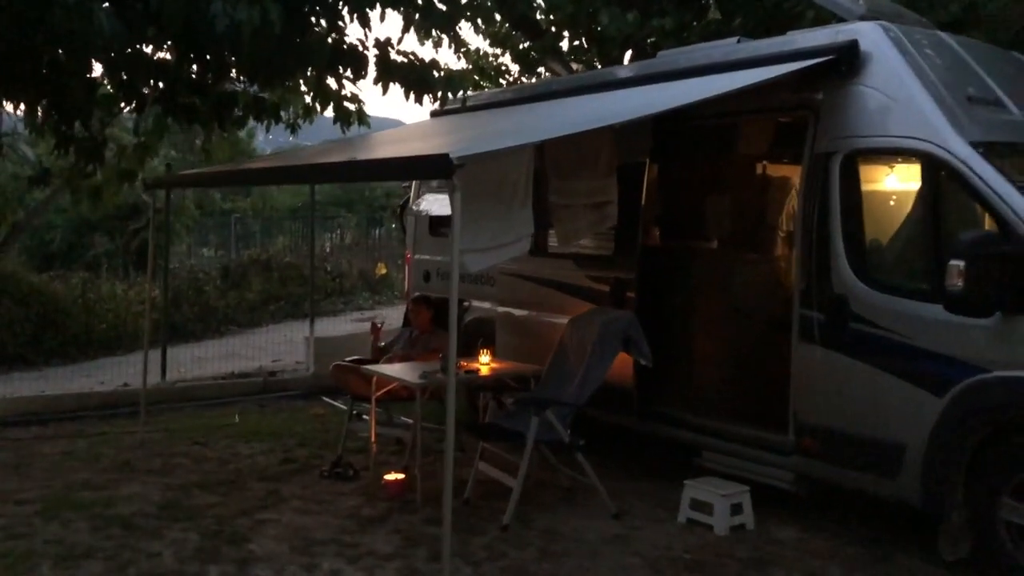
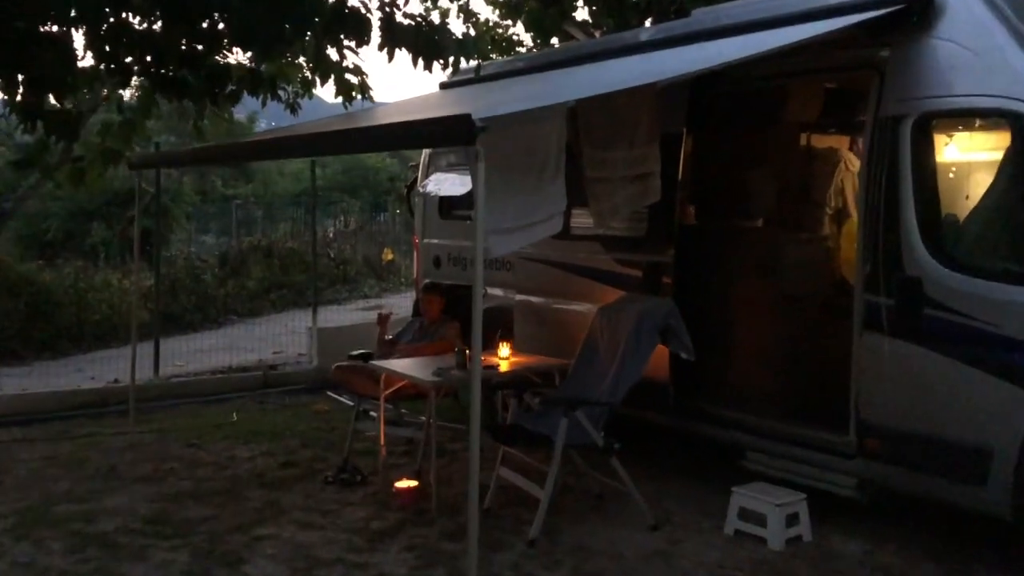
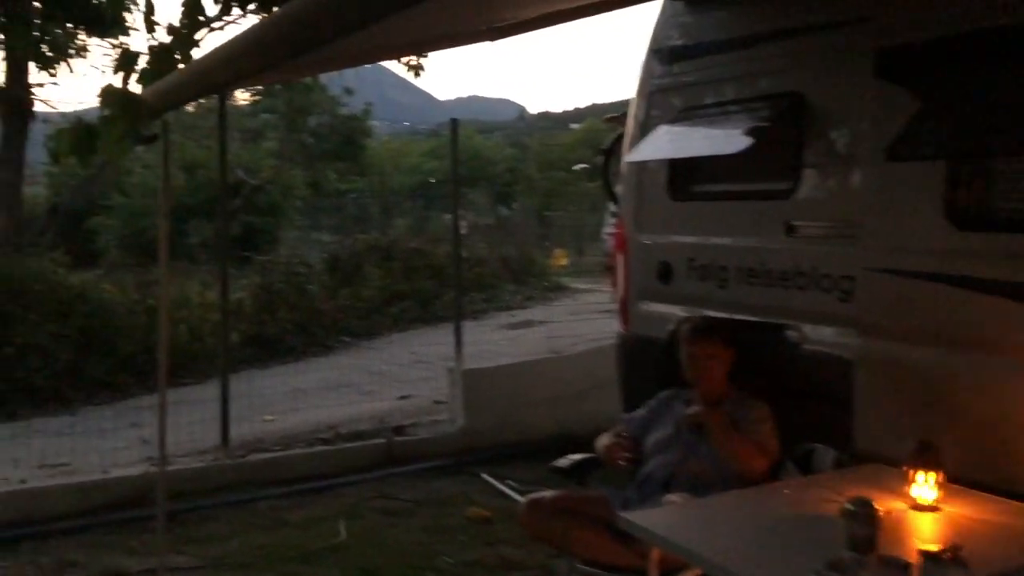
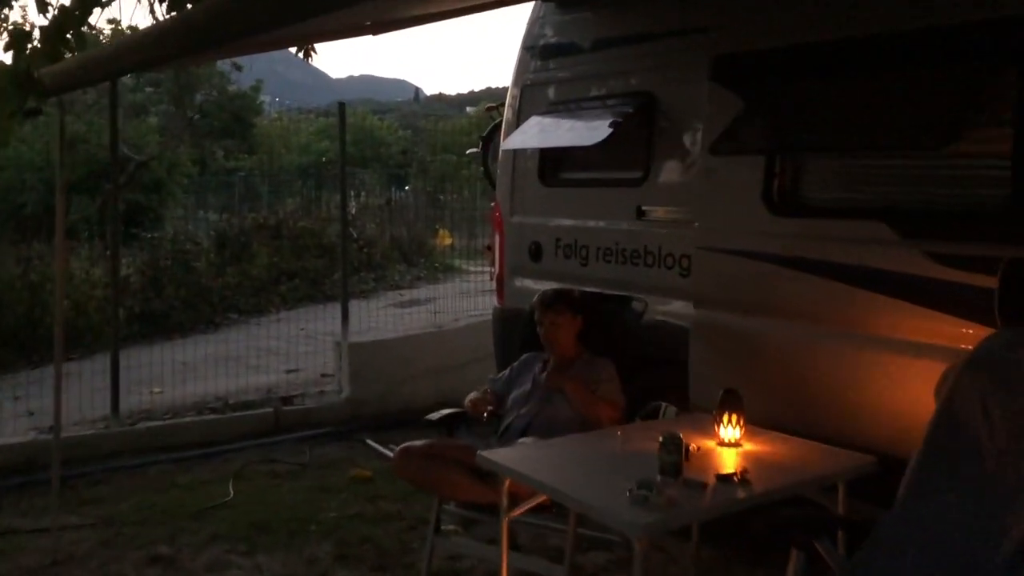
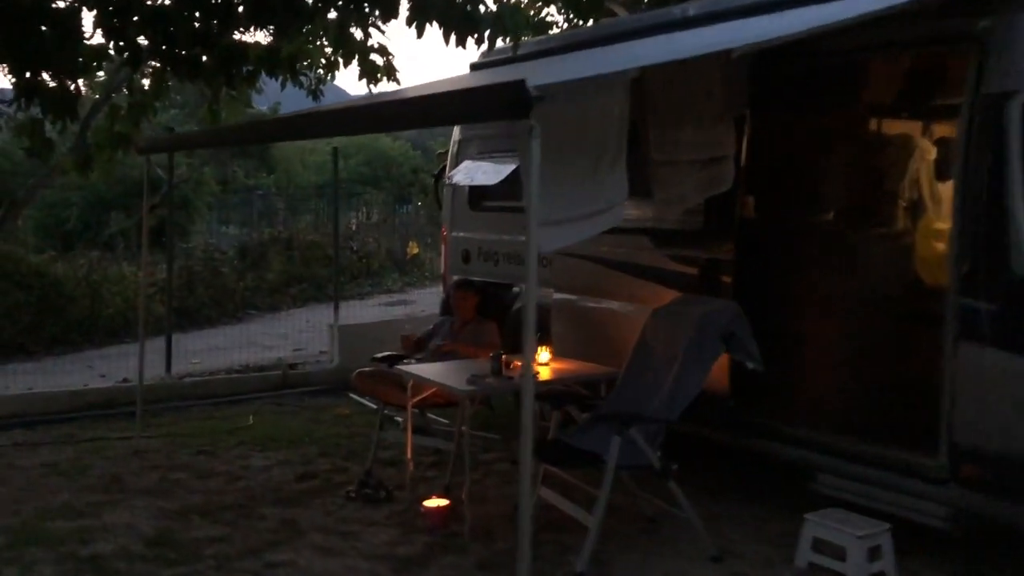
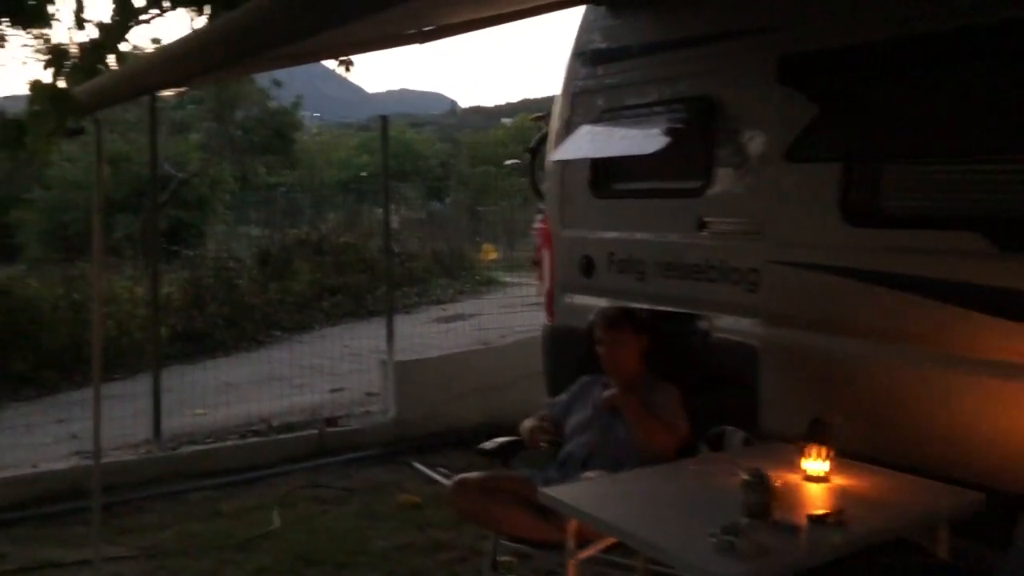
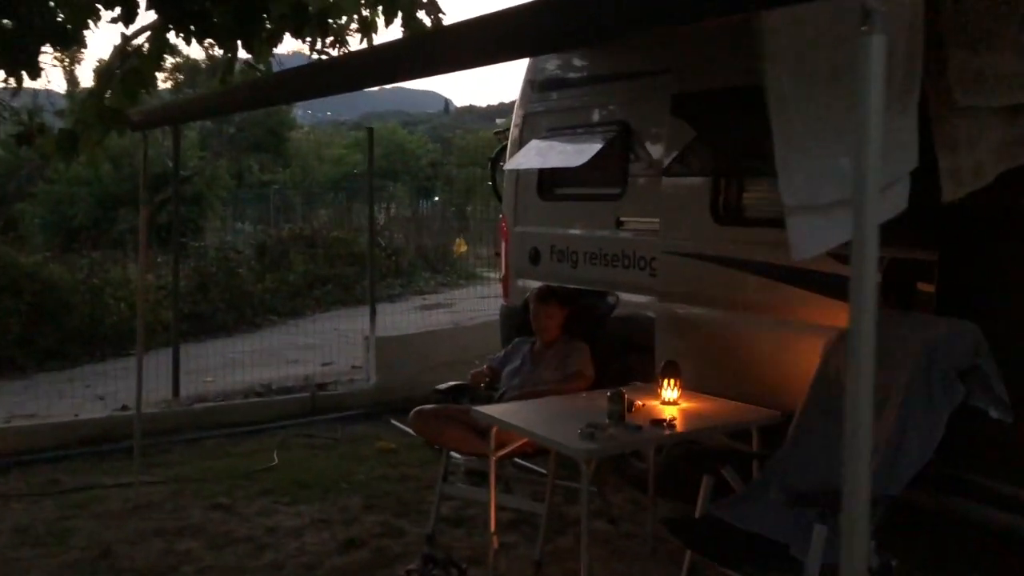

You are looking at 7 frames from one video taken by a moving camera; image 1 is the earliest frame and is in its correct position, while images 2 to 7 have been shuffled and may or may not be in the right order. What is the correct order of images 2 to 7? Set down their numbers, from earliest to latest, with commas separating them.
2, 5, 7, 4, 6, 3
